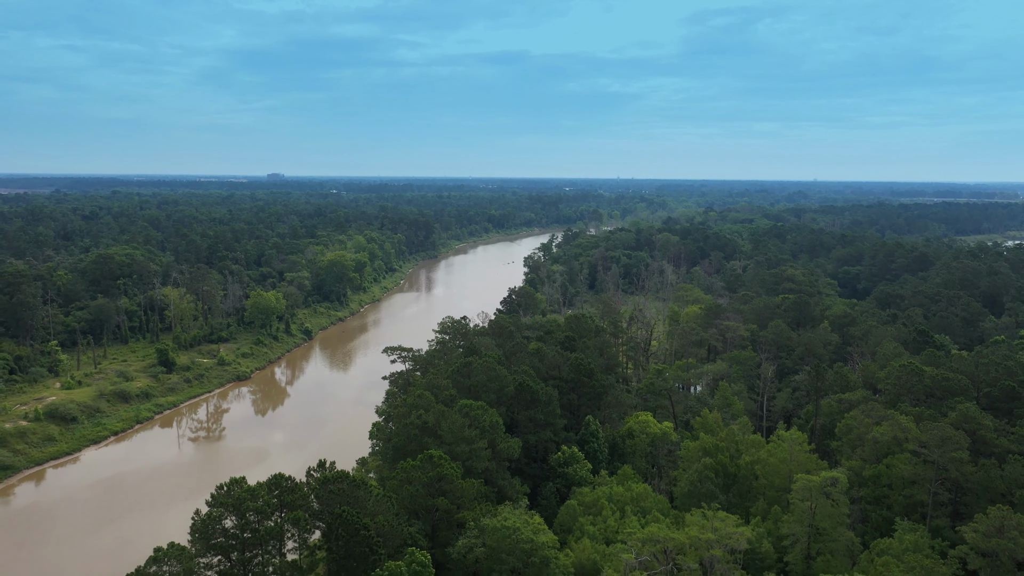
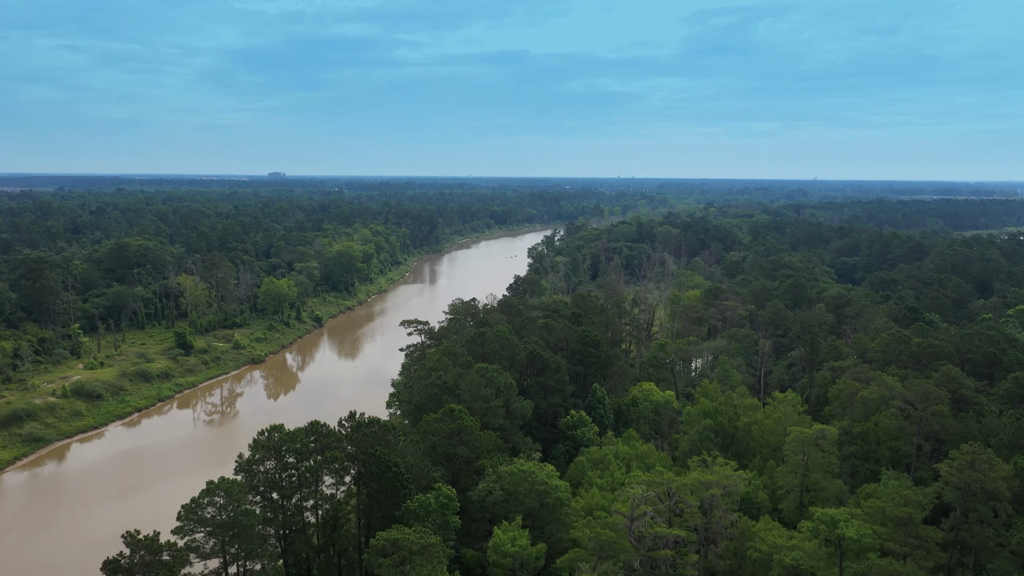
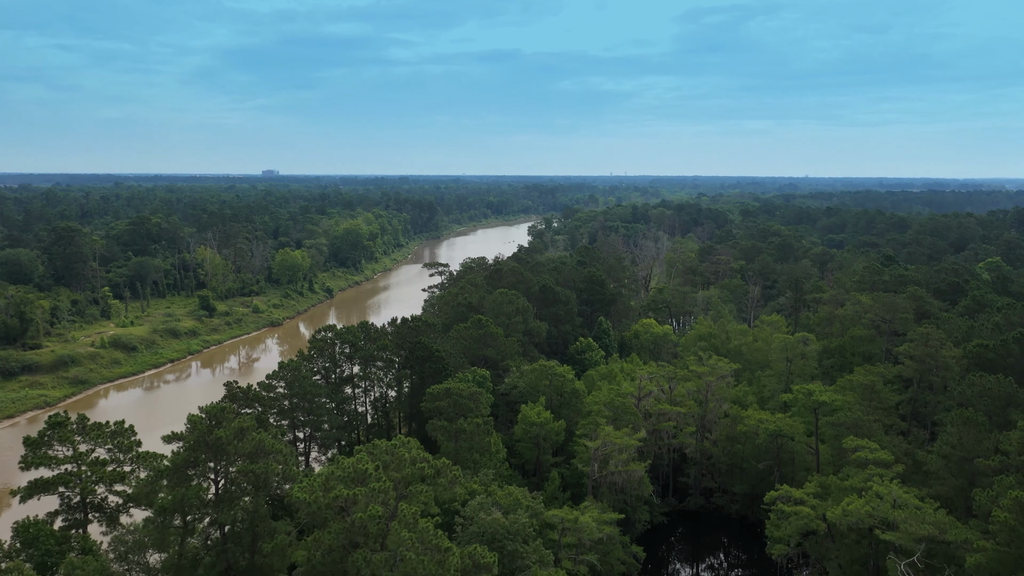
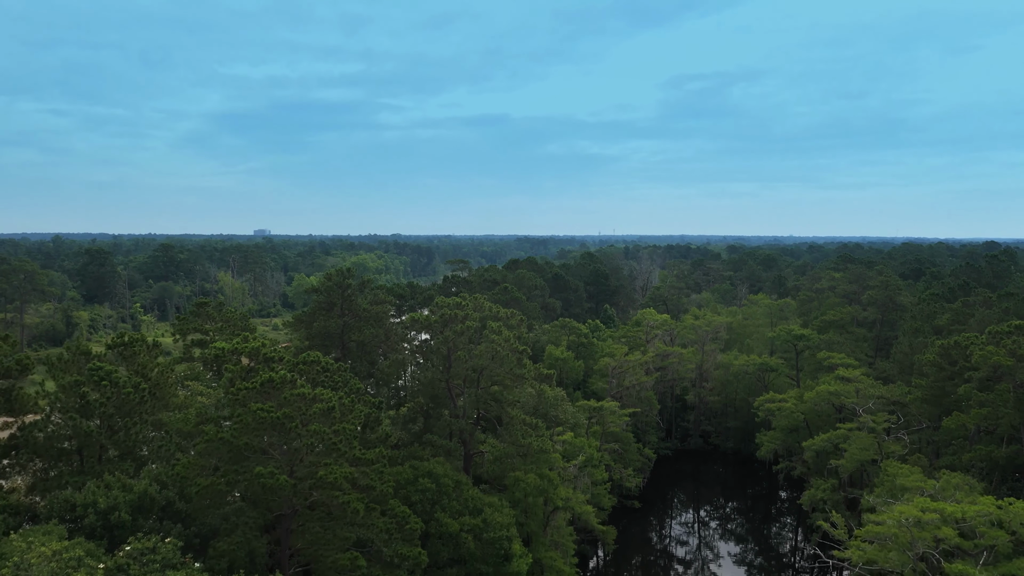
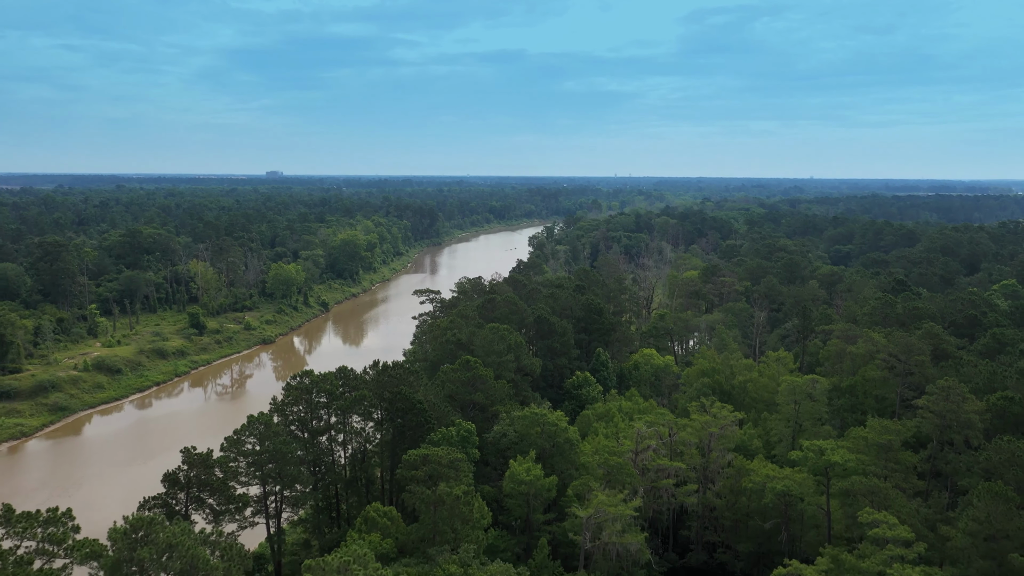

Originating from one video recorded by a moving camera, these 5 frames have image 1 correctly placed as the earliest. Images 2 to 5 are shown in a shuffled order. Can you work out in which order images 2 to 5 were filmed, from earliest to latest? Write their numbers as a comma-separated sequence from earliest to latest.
2, 5, 3, 4
